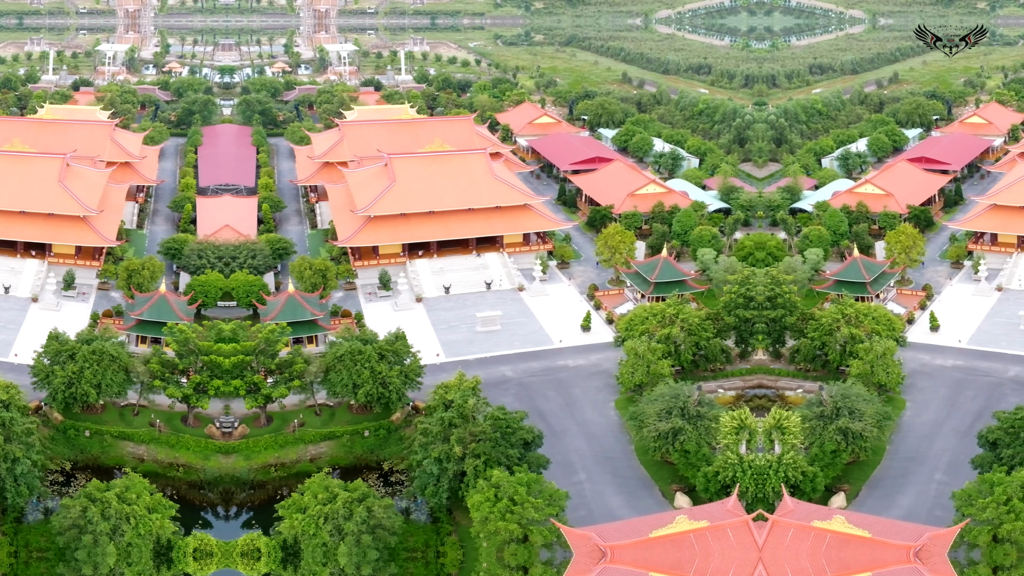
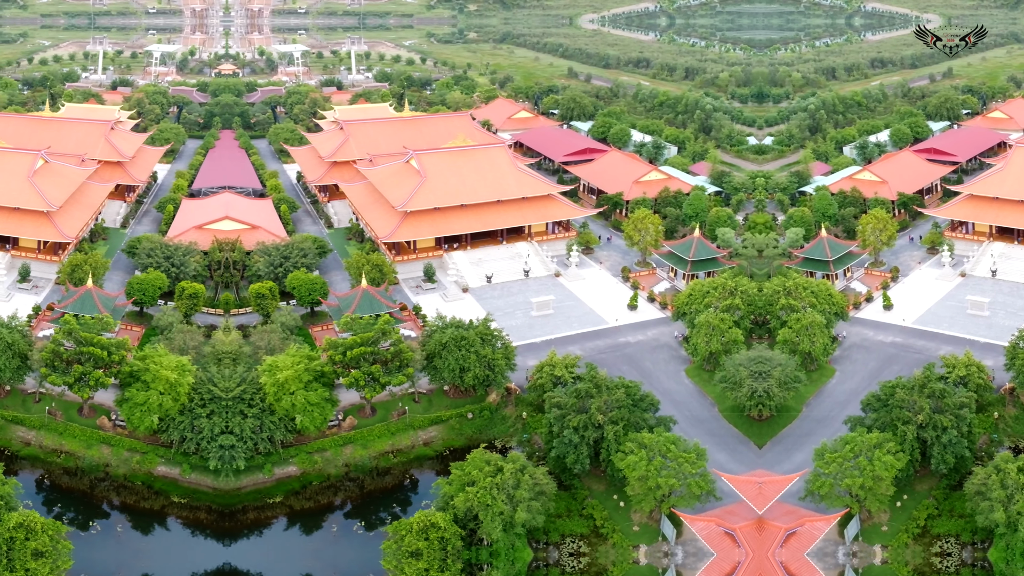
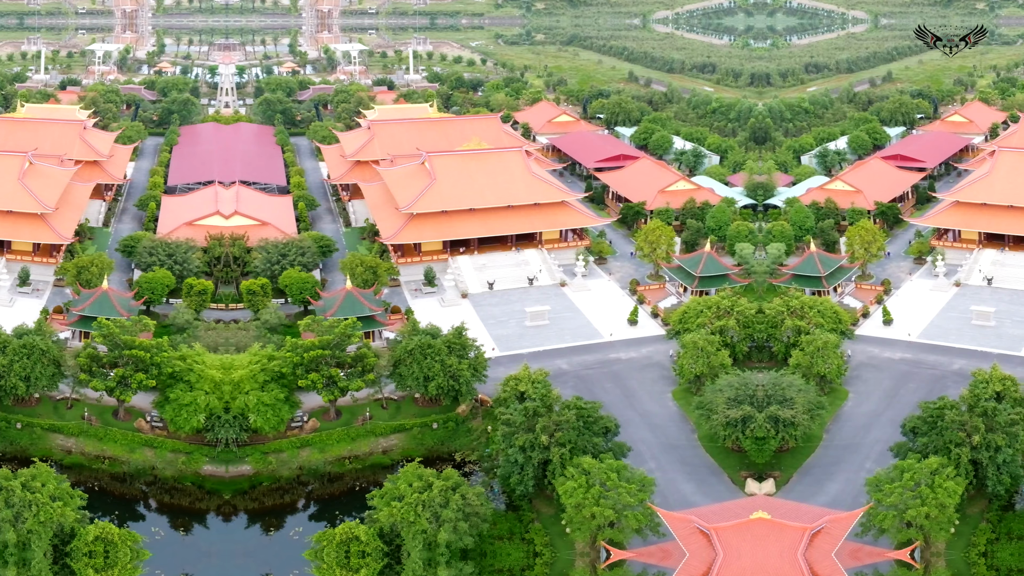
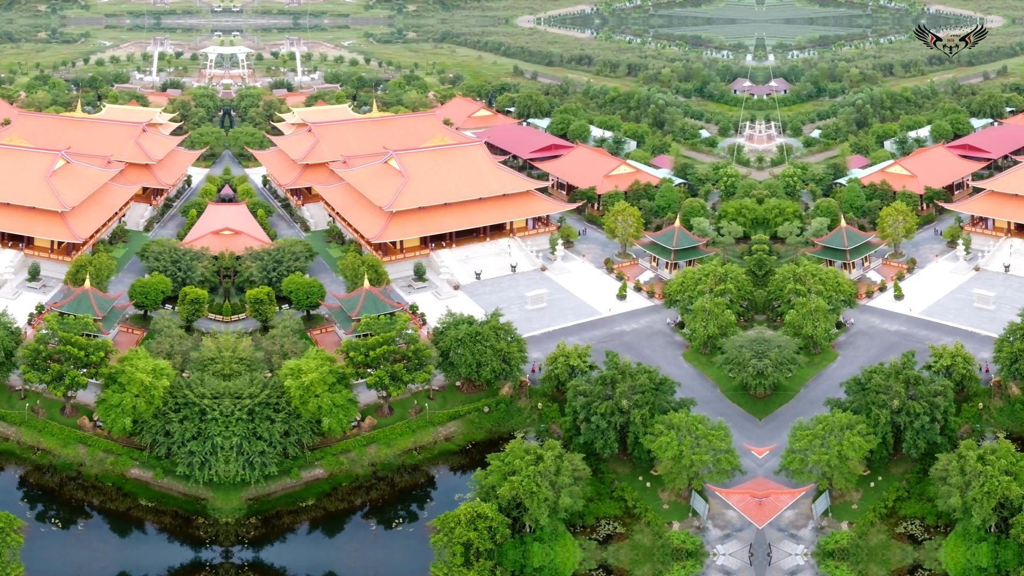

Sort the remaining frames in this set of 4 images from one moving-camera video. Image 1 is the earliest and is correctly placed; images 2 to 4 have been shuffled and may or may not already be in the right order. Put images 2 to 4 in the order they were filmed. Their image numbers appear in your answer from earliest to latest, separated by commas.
3, 2, 4
